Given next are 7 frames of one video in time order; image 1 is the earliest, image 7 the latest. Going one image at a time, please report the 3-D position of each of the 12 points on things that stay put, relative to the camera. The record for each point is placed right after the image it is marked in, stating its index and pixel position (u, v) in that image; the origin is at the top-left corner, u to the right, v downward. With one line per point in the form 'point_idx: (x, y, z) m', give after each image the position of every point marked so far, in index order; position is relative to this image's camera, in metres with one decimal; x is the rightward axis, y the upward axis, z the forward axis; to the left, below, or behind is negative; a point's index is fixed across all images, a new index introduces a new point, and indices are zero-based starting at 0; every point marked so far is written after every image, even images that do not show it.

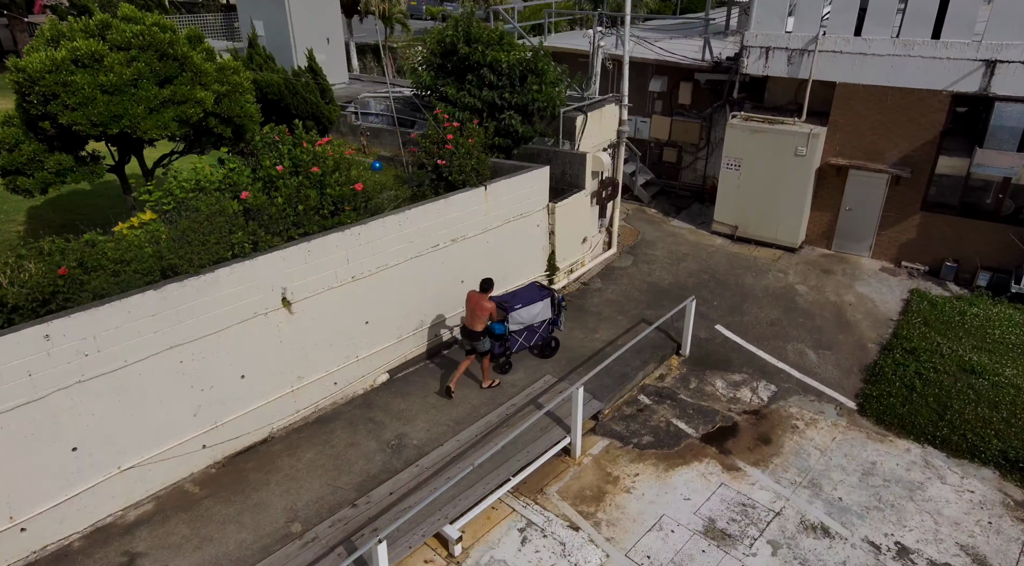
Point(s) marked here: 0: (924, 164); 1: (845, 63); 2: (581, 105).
0: (+7.2, +2.1, +11.9) m
1: (+5.9, +3.9, +12.1) m
2: (+1.0, +3.2, +12.2) m
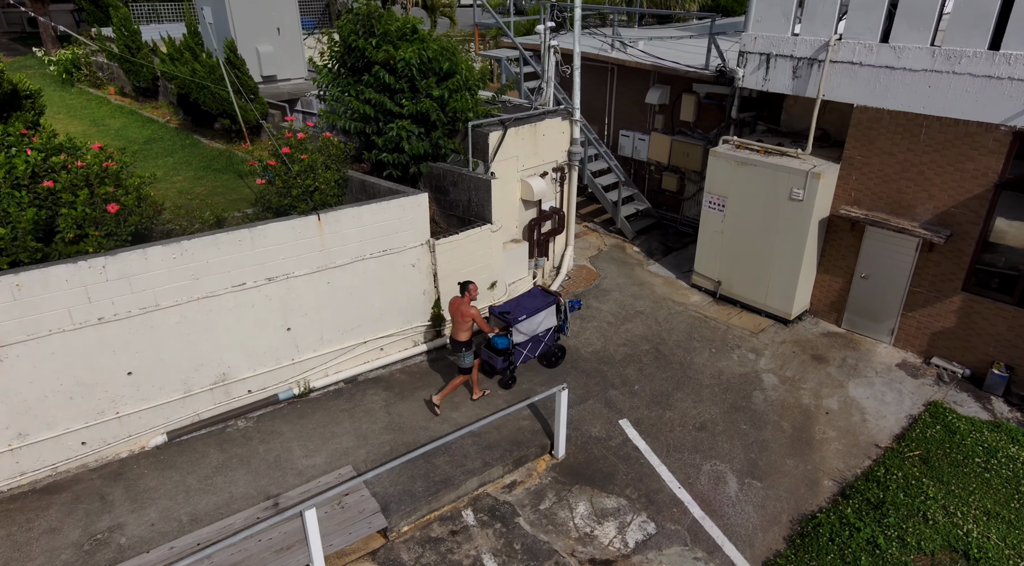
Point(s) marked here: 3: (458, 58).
0: (+5.6, +0.7, +8.4) m
1: (+4.6, +2.7, +8.8) m
2: (-0.3, +2.4, +9.9) m
3: (-1.0, +3.3, +9.9) m
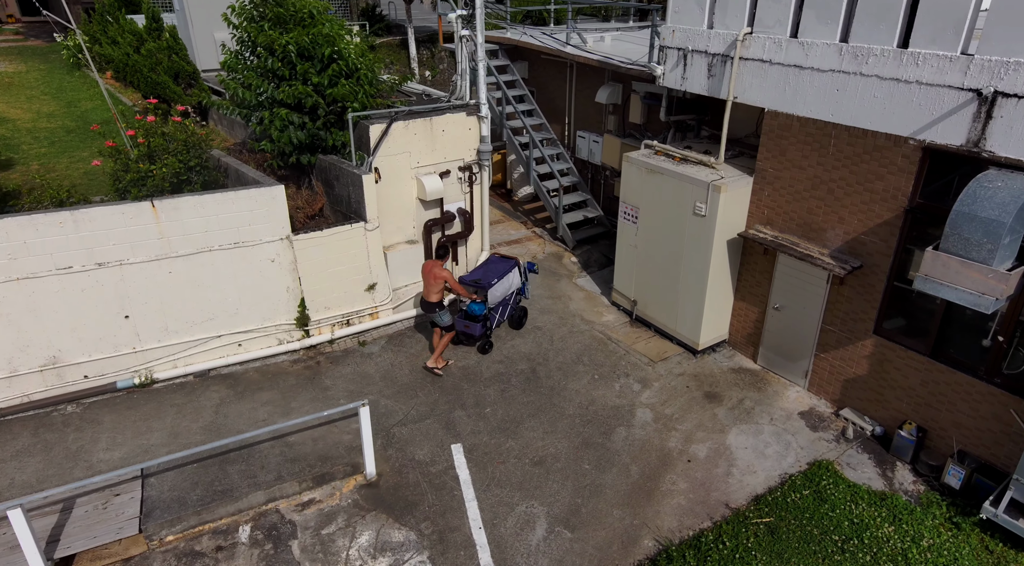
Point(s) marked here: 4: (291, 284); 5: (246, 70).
0: (+3.8, +0.3, +7.1) m
1: (+2.9, +2.3, +7.6) m
2: (-1.7, +2.4, +9.4) m
3: (-2.4, +3.3, +9.5) m
4: (-2.9, 0.0, +8.8) m
5: (-3.7, +2.9, +9.3) m
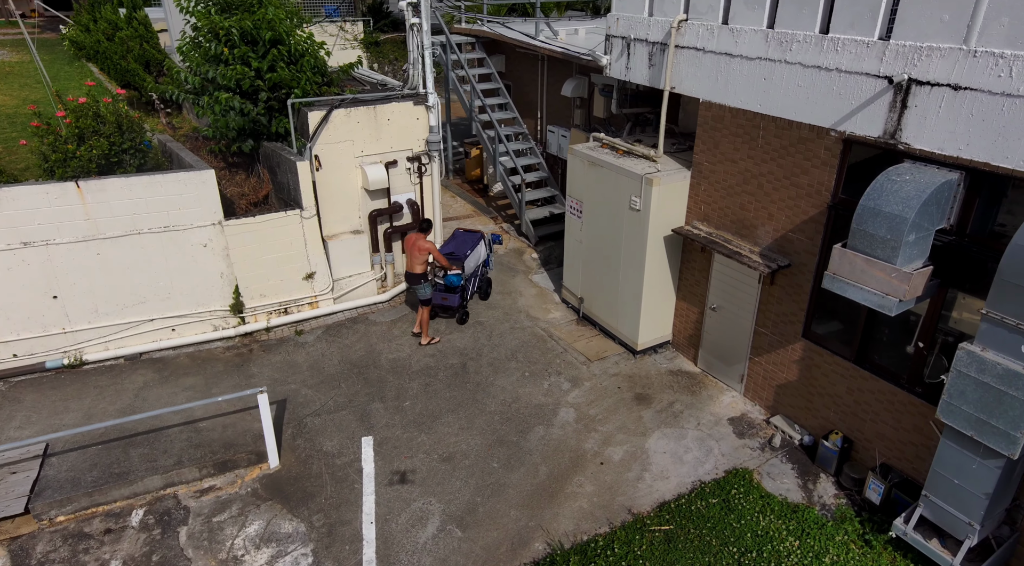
0: (+2.9, +0.3, +6.7) m
1: (+2.1, +2.3, +7.3) m
2: (-2.4, +2.5, +9.3) m
3: (-3.1, +3.5, +9.4) m
4: (-3.7, +0.2, +8.8) m
5: (-4.4, +3.1, +9.3) m
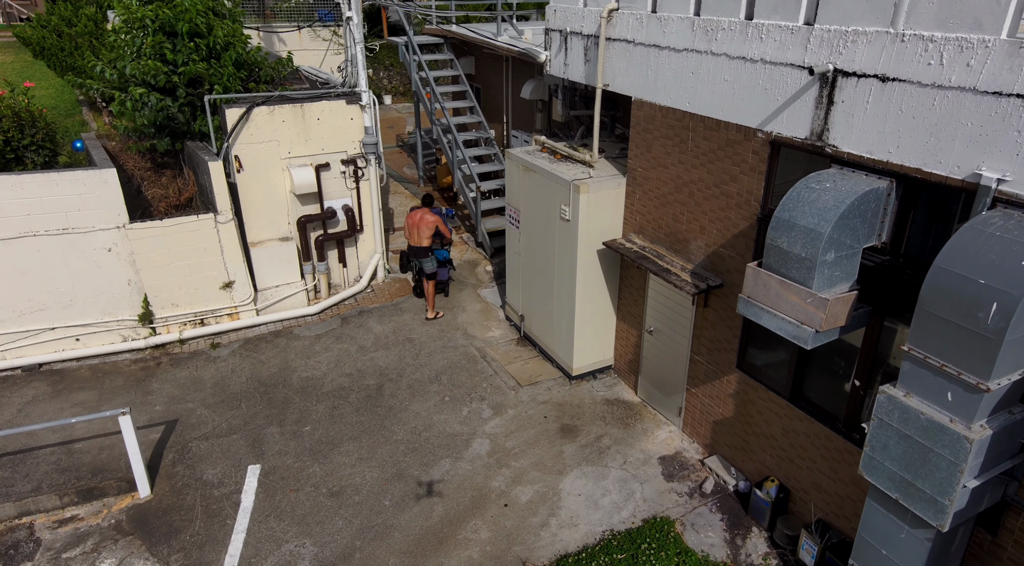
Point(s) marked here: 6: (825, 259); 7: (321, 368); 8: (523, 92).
0: (+1.9, 0.0, +5.9) m
1: (+1.2, +2.1, +6.5) m
2: (-3.2, +2.4, +8.6) m
3: (-3.9, +3.3, +8.9) m
4: (-4.6, +0.1, +8.2) m
5: (-5.2, +3.0, +8.8) m
6: (+2.0, +0.1, +4.2) m
7: (-2.3, -1.0, +8.1) m
8: (+0.2, +3.0, +10.7) m
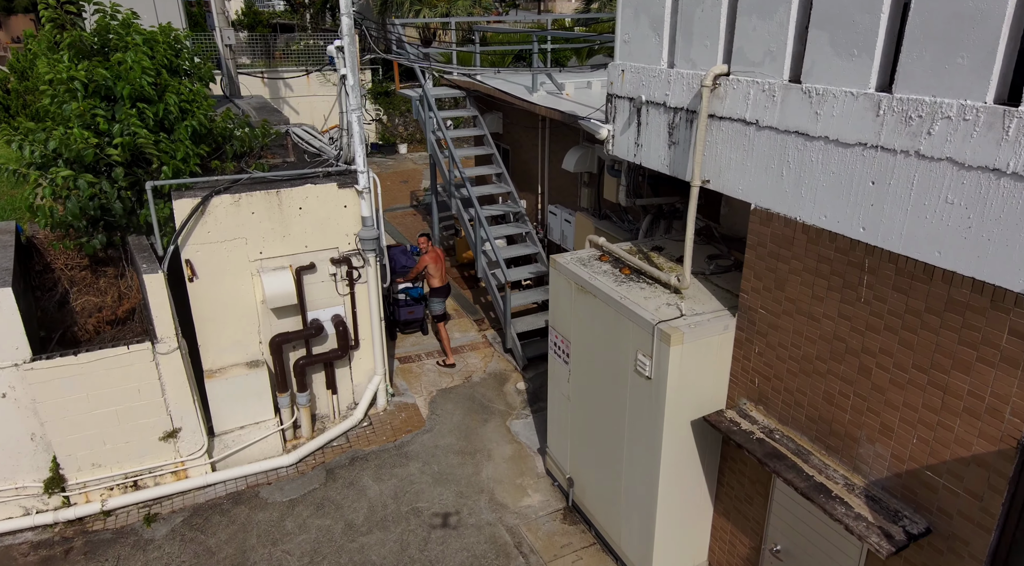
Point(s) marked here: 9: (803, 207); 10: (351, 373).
0: (+2.3, -1.2, +3.4) m
1: (+1.6, +0.8, +4.2) m
2: (-2.8, +1.0, +6.5) m
3: (-3.4, +1.9, +6.8) m
4: (-4.2, -1.3, +5.9) m
5: (-4.7, +1.6, +6.7) m
6: (+2.3, -1.1, +1.8) m
7: (-1.9, -2.4, +5.7) m
8: (+0.7, +1.5, +8.4) m
9: (+1.8, +0.4, +4.0) m
10: (-1.8, -1.0, +7.6) m
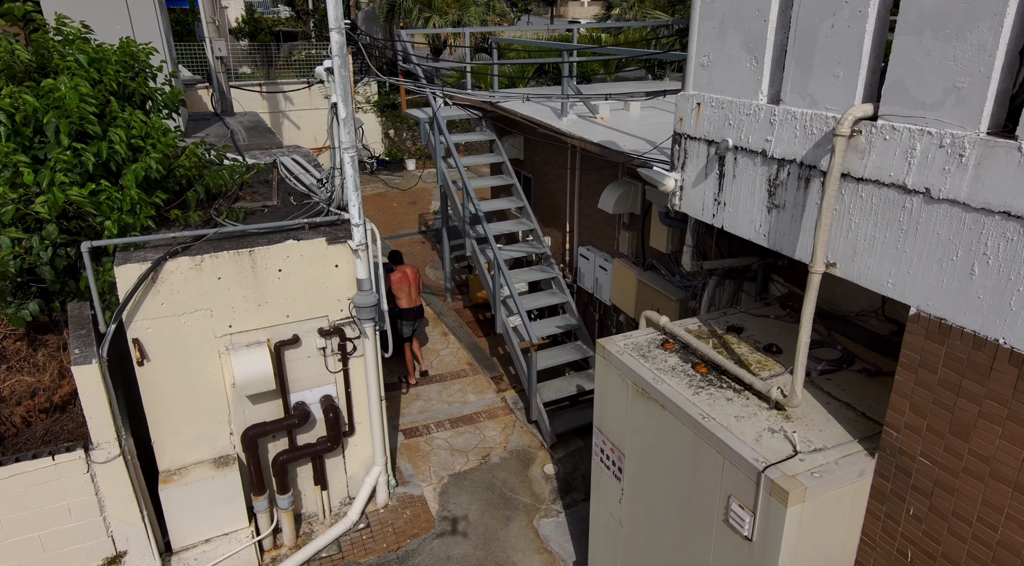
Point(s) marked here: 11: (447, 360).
0: (+2.5, -1.9, +2.0) m
1: (+1.8, +0.2, +2.8) m
2: (-2.5, +0.3, +5.1) m
3: (-3.2, +1.3, +5.4) m
4: (-3.9, -1.9, +4.6) m
5: (-4.5, +1.0, +5.4) m
6: (+2.5, -1.7, +0.4) m
7: (-1.6, -3.0, +4.3) m
8: (+0.9, +0.8, +7.0) m
9: (+2.0, -0.2, +2.6) m
10: (-1.5, -1.7, +6.2) m
11: (-0.9, -1.0, +9.2) m
